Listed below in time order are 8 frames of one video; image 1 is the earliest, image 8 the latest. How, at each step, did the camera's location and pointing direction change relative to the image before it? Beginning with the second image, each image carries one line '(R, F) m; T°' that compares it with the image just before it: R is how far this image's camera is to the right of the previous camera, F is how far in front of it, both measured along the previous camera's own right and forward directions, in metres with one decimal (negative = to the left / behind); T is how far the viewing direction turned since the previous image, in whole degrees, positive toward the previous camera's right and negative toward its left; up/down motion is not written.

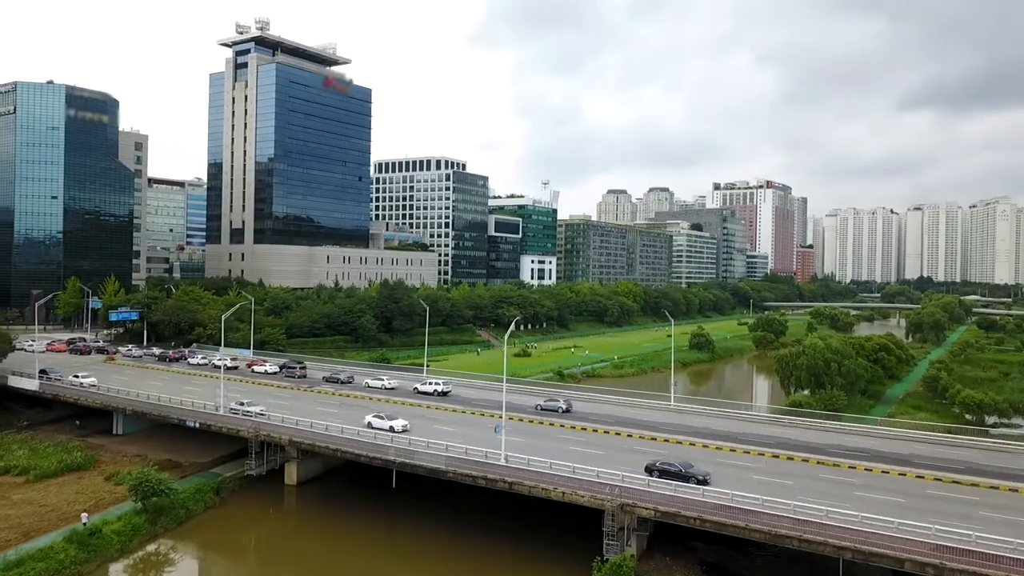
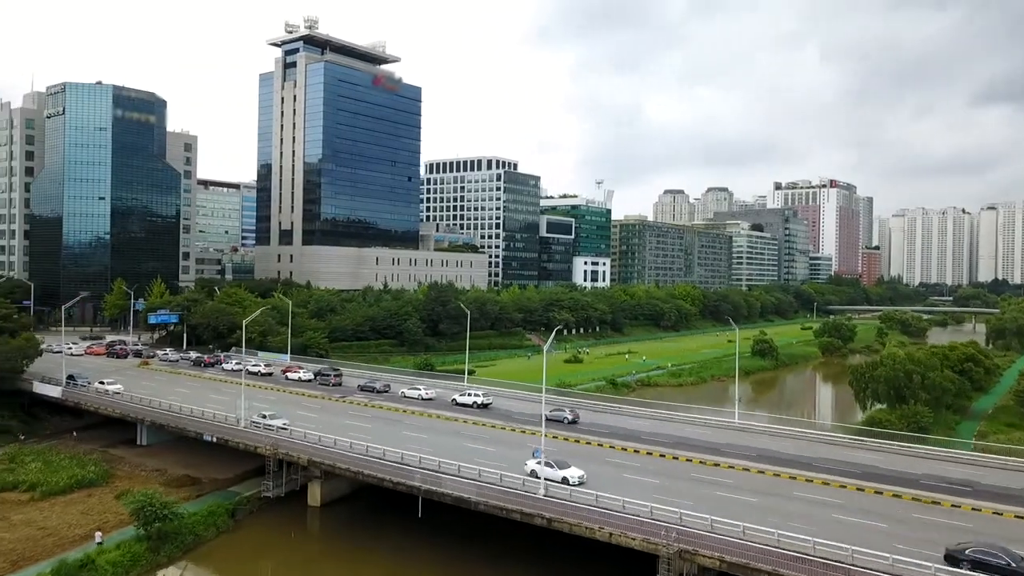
(+0.6, +4.8) m; -4°
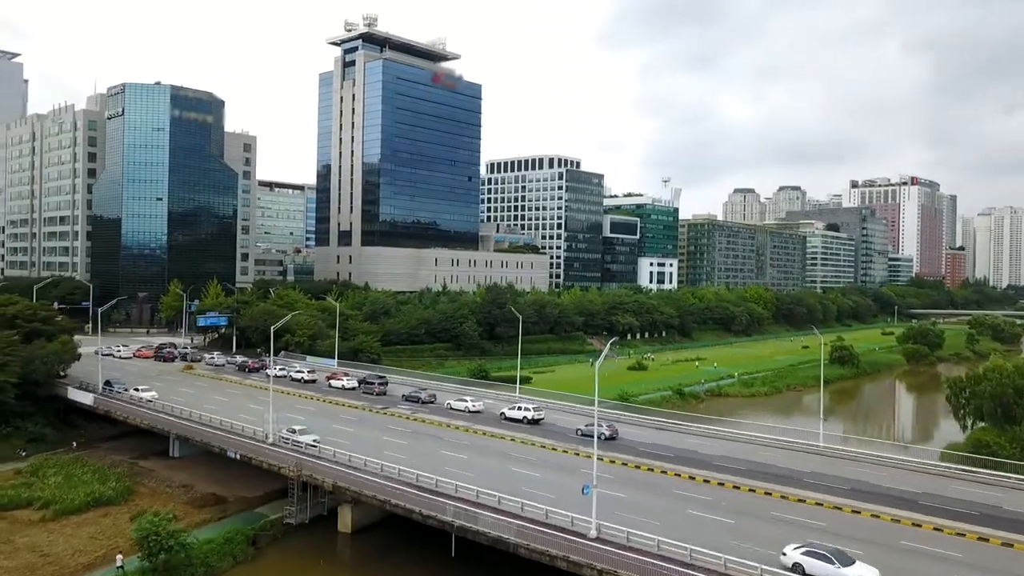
(+0.6, +4.9) m; -5°
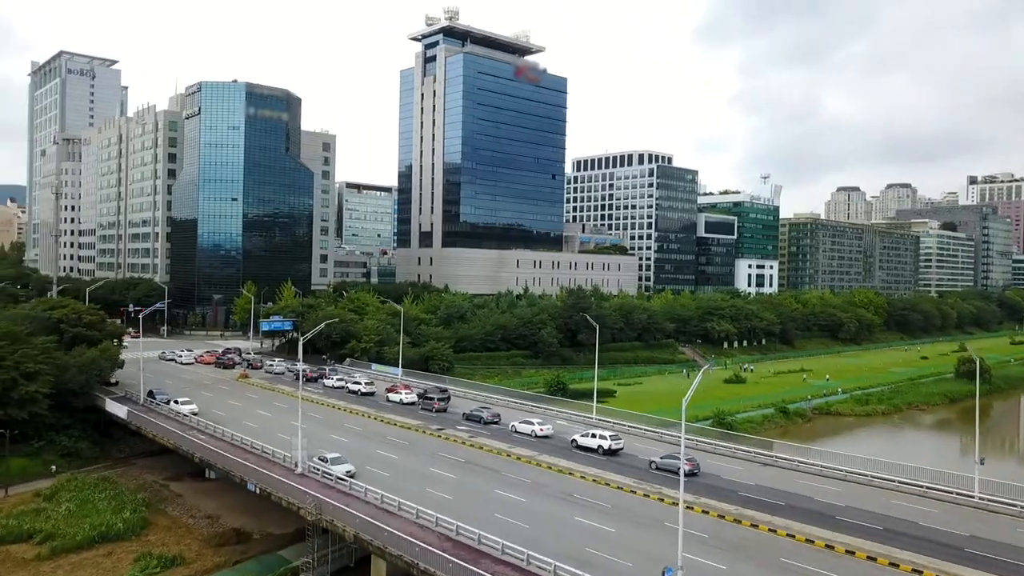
(+0.9, +7.3) m; -6°
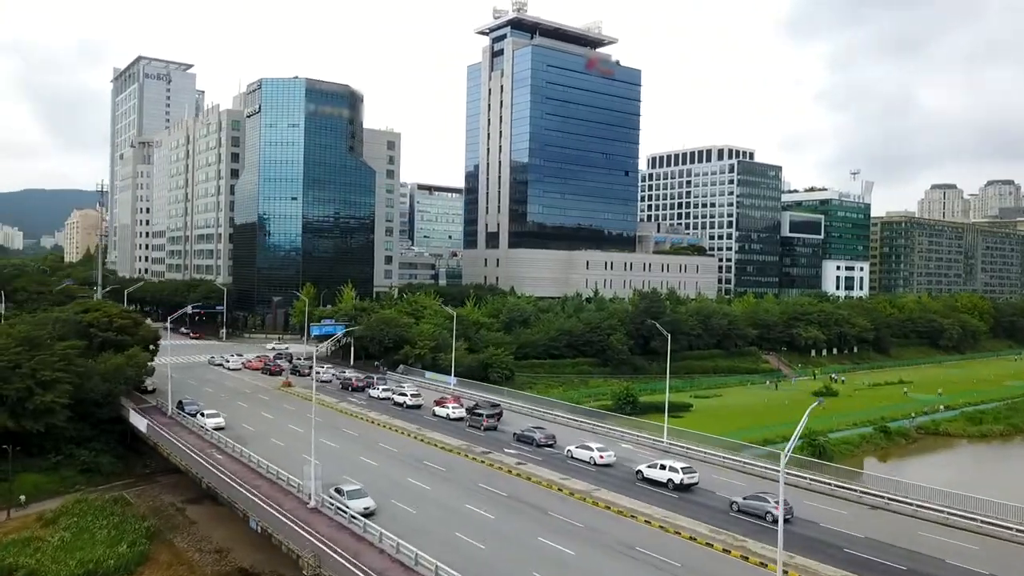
(+1.0, +6.1) m; -5°
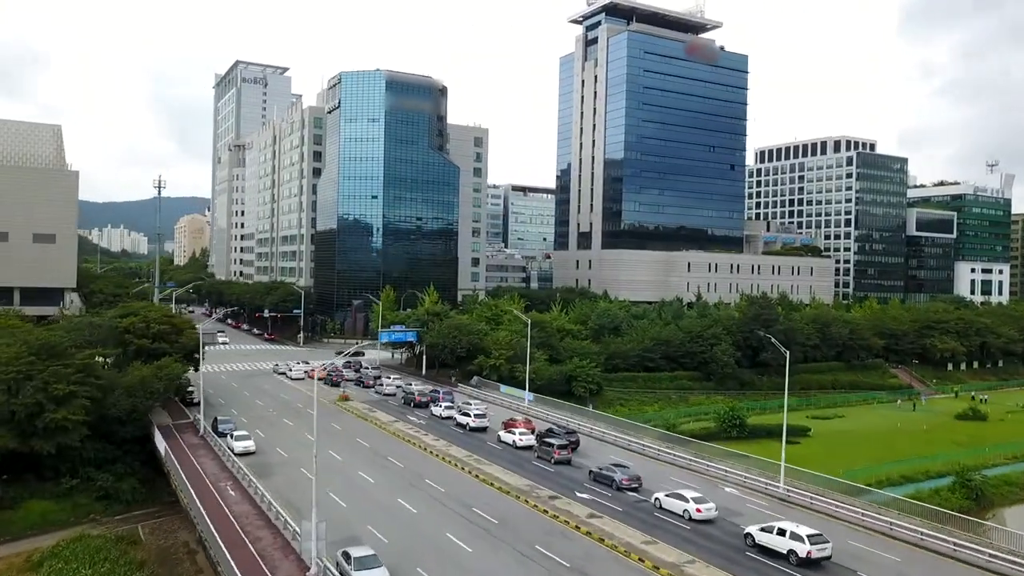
(+1.1, +8.1) m; -7°
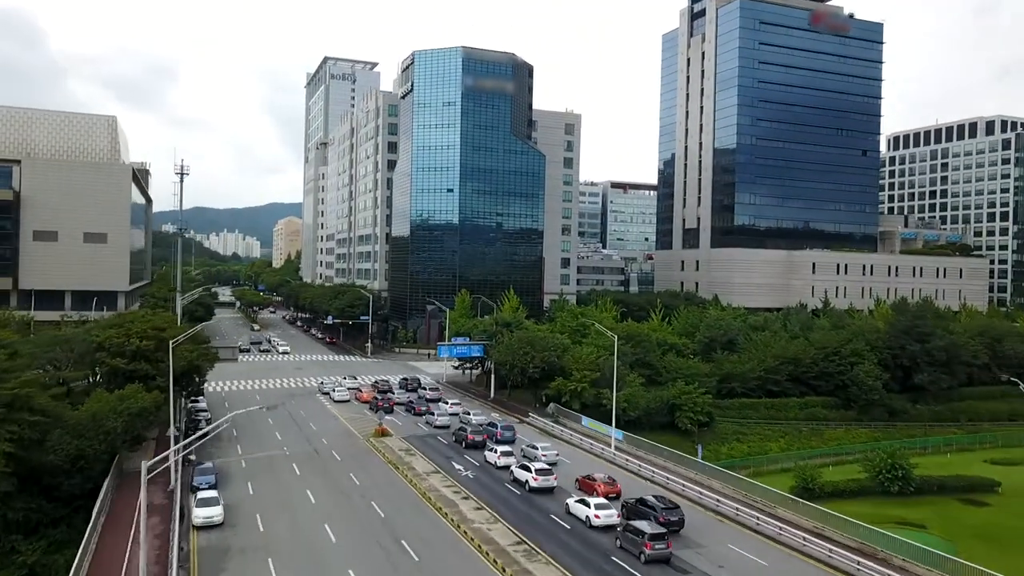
(+1.1, +12.8) m; -7°
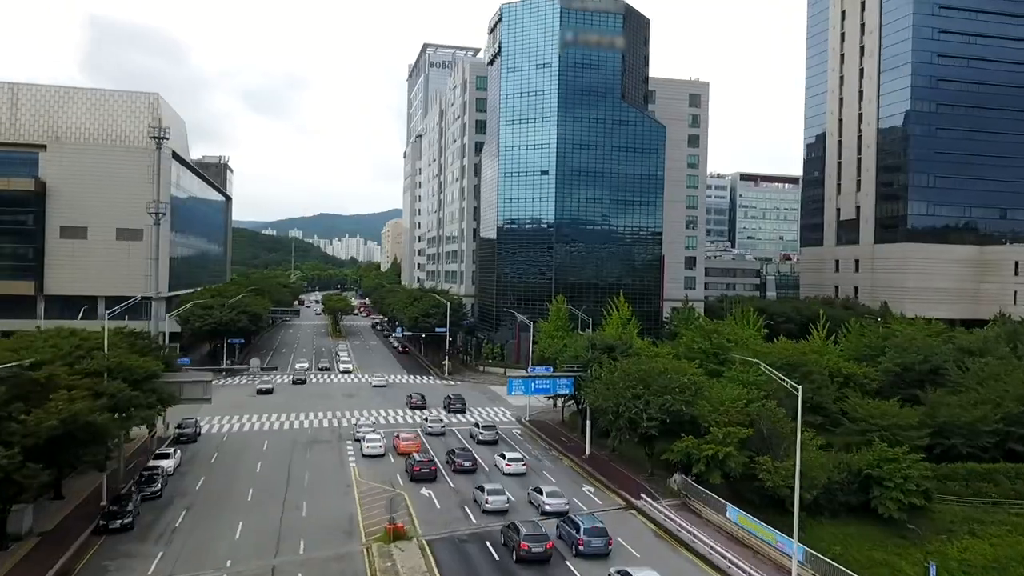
(+0.7, +17.7) m; -8°
